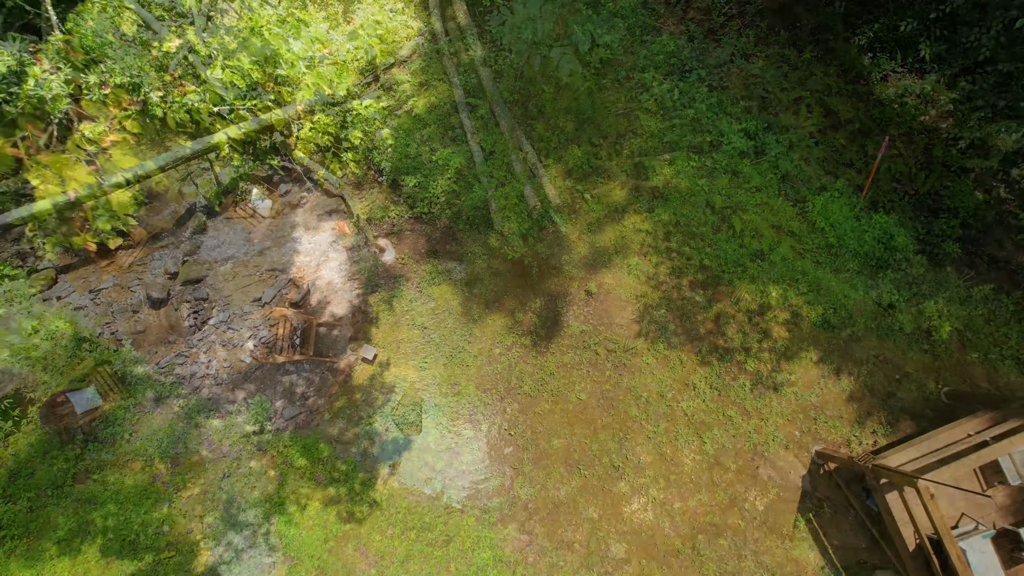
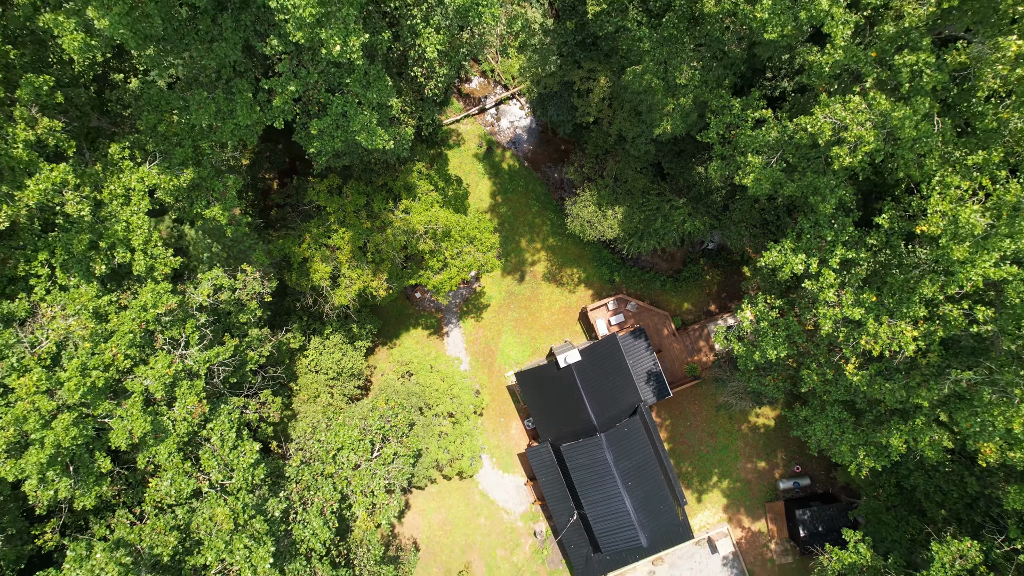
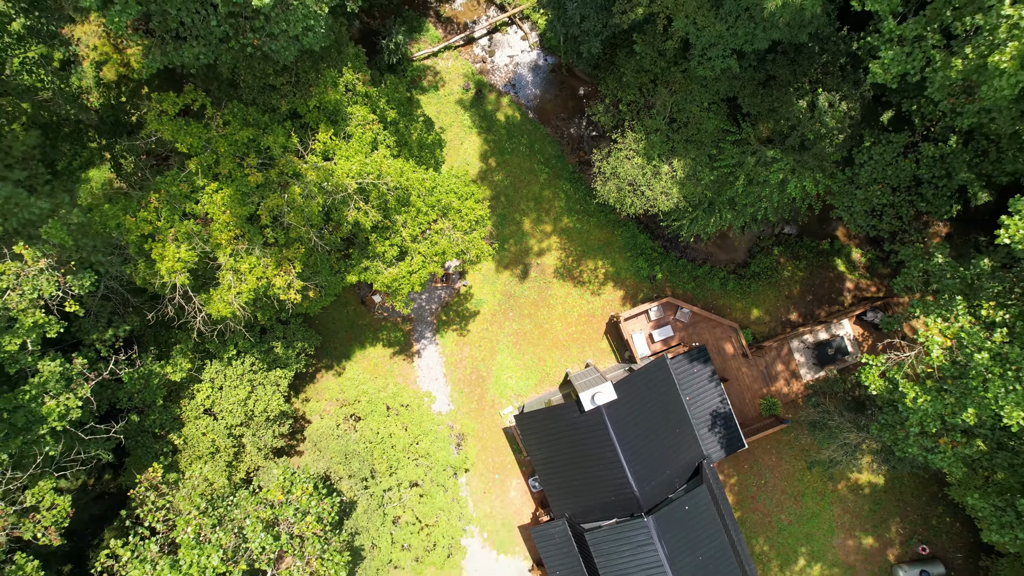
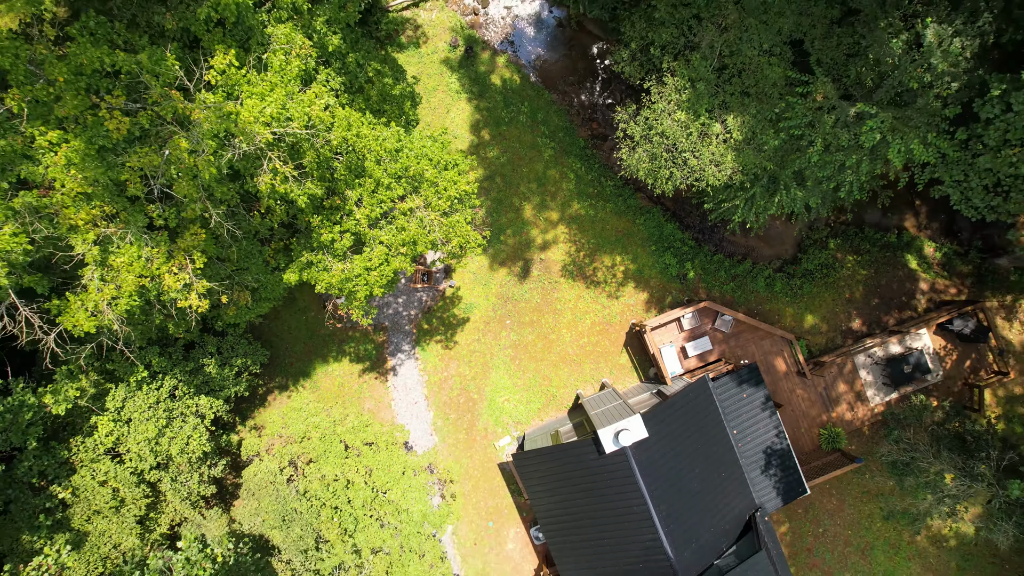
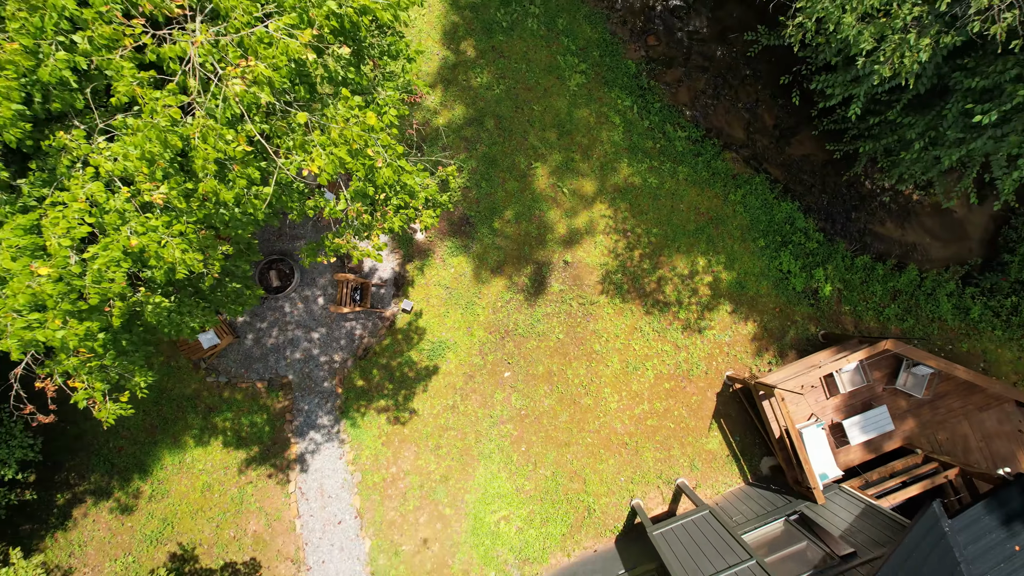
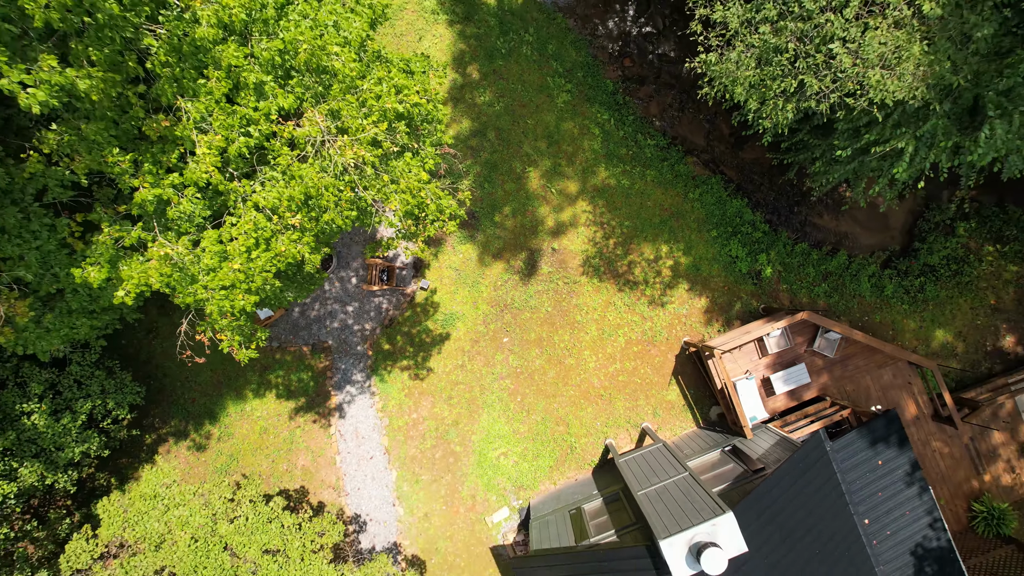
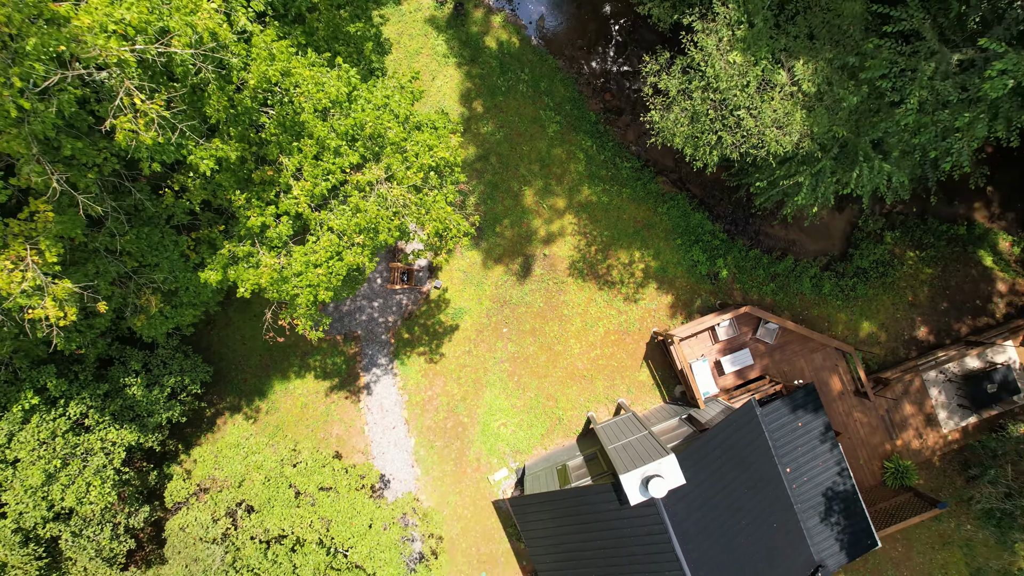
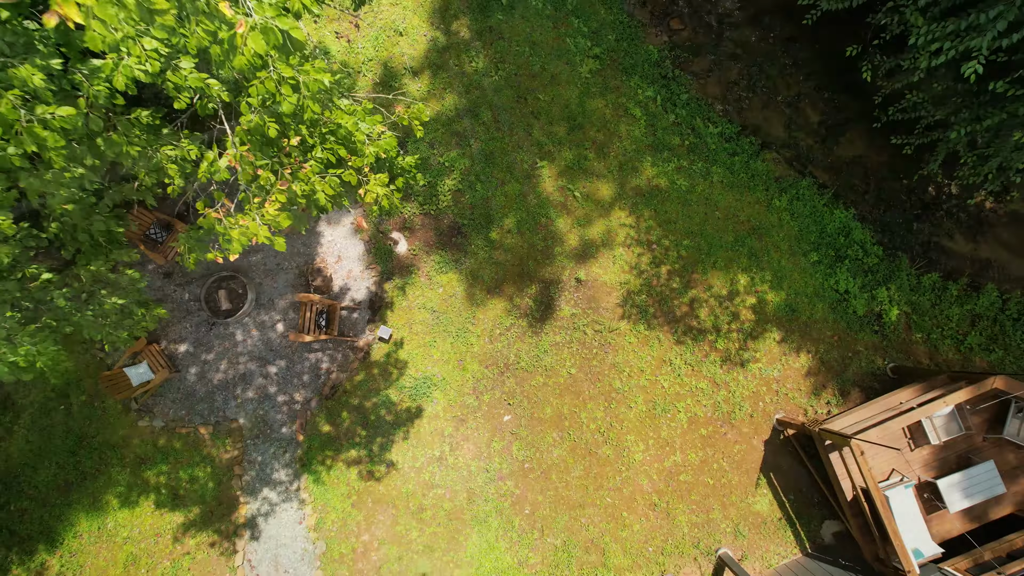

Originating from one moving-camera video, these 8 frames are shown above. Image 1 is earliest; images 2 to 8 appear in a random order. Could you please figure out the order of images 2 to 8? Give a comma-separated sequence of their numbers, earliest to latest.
8, 5, 6, 7, 4, 3, 2
